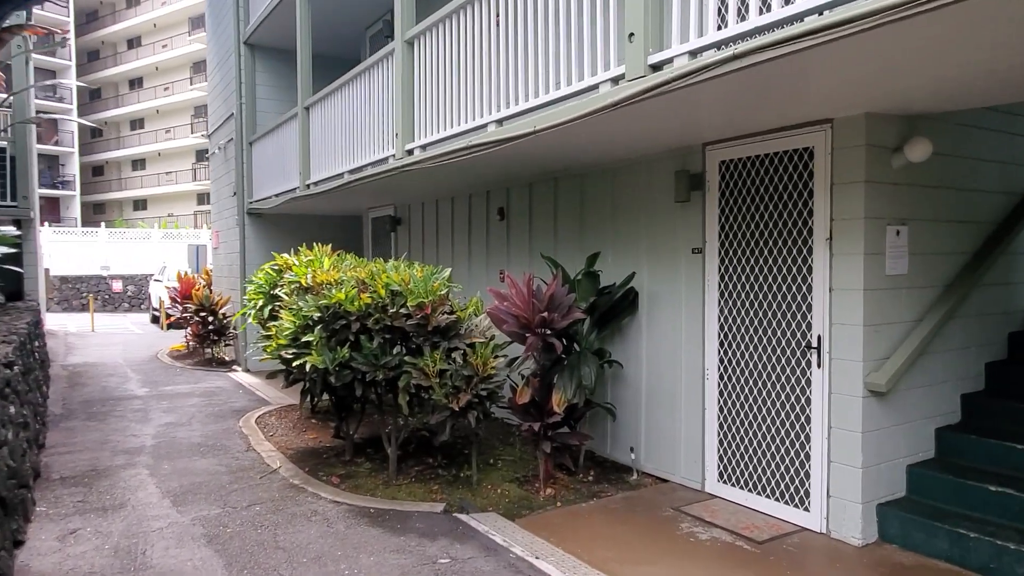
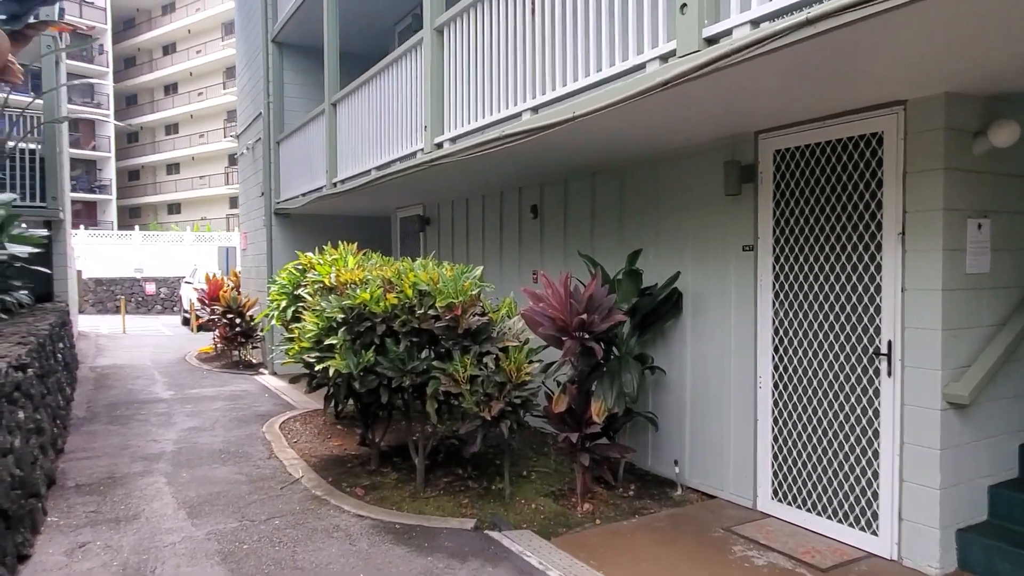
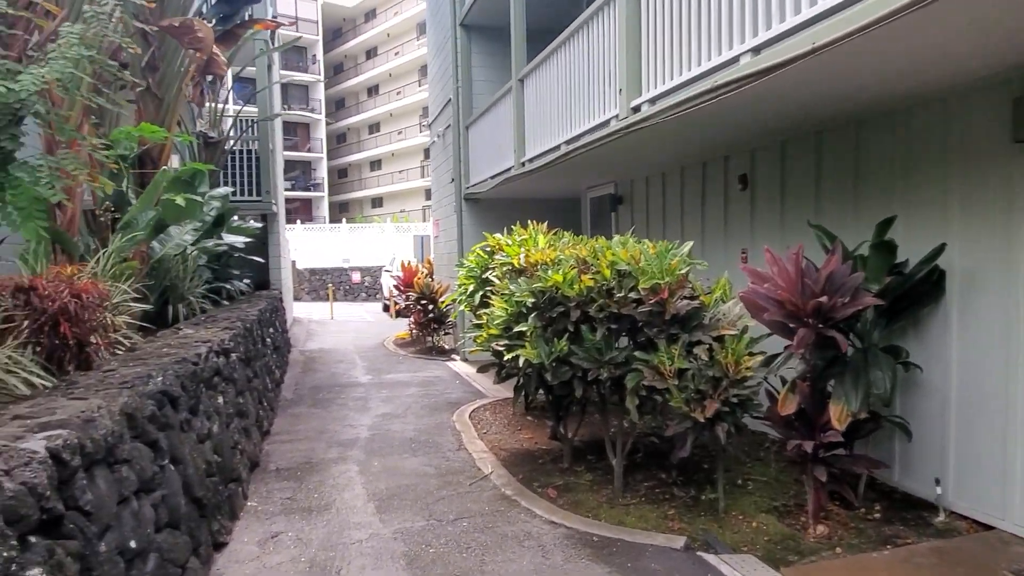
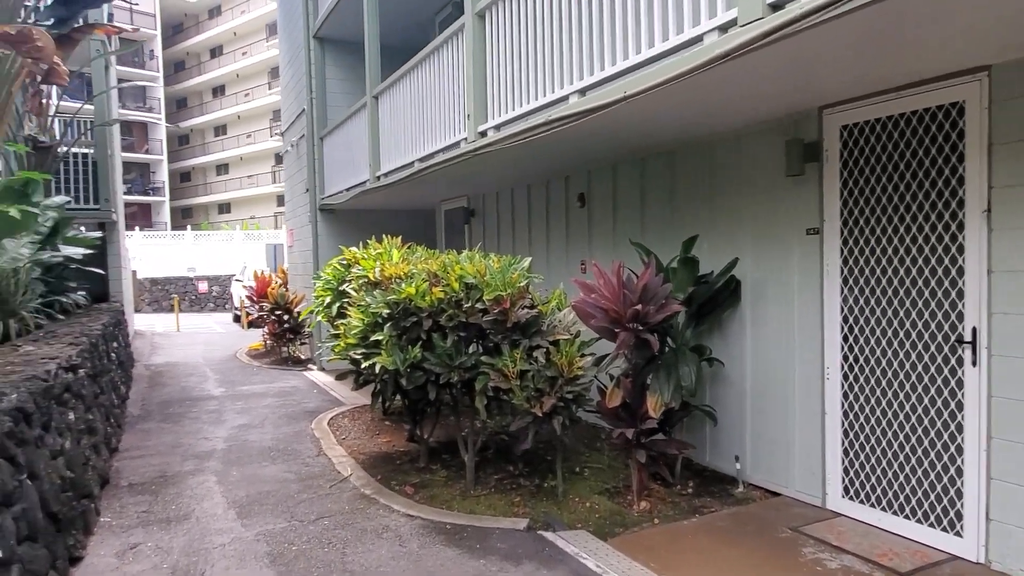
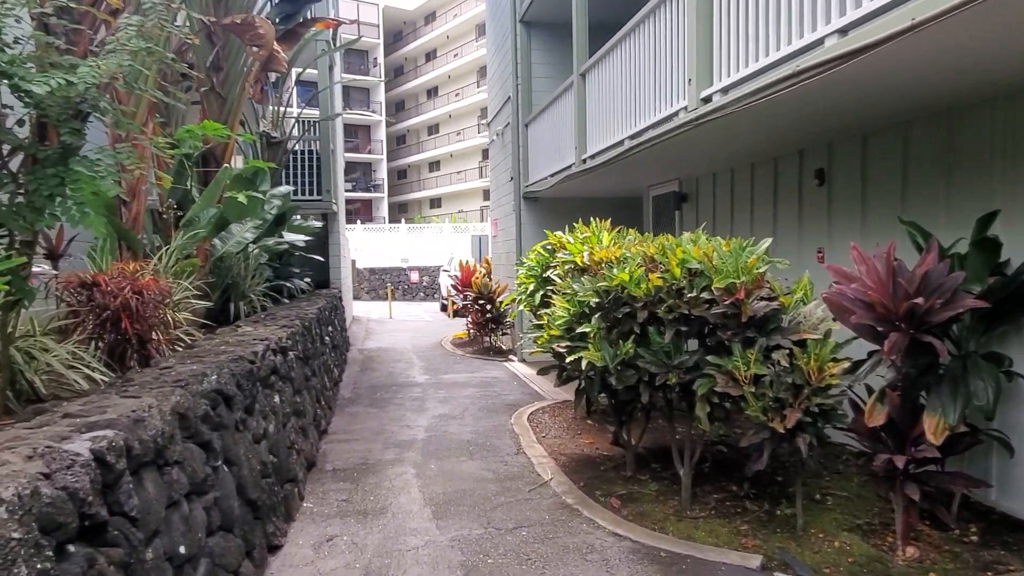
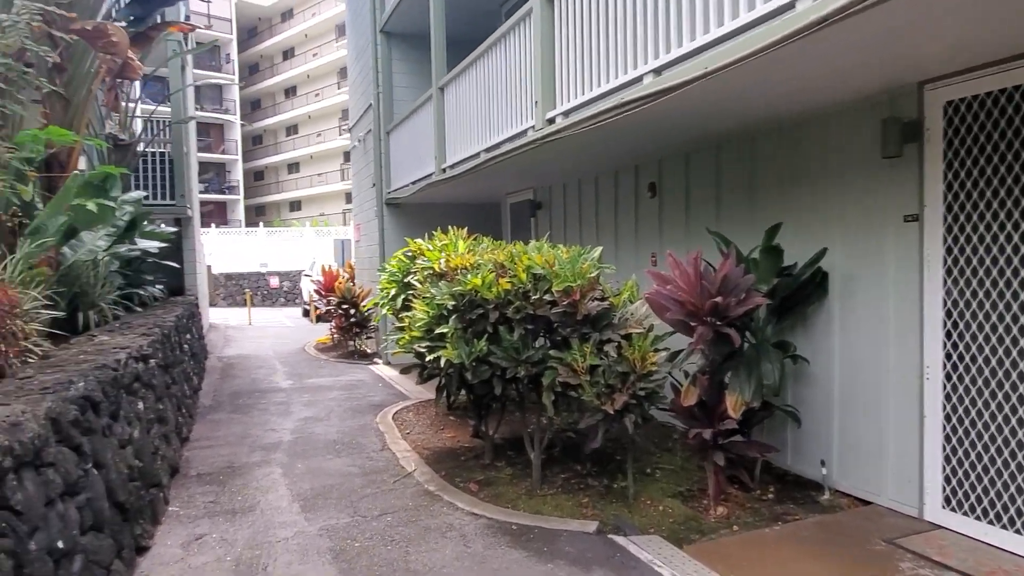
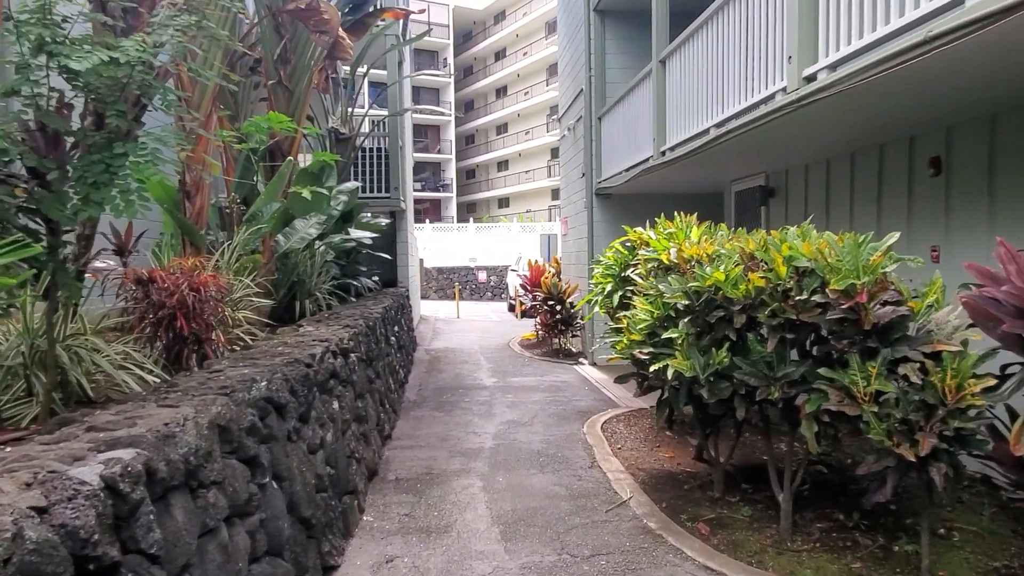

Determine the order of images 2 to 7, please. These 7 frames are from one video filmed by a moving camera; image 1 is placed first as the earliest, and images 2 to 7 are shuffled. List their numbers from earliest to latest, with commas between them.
2, 4, 6, 3, 5, 7
